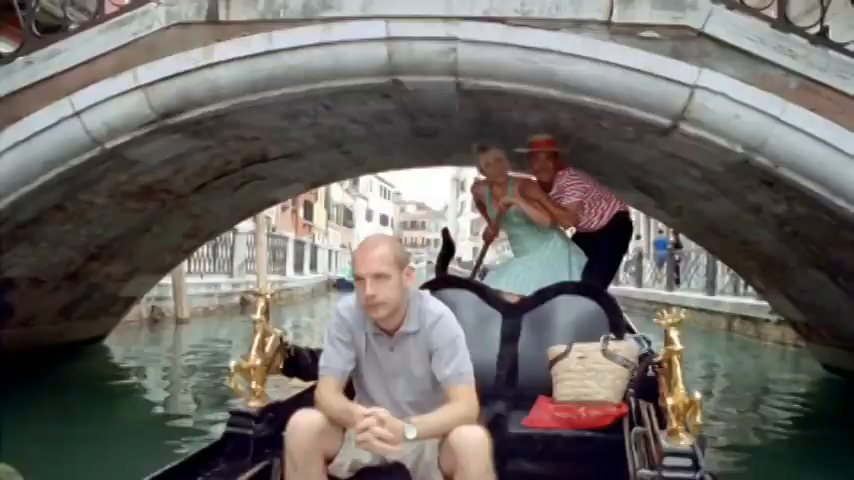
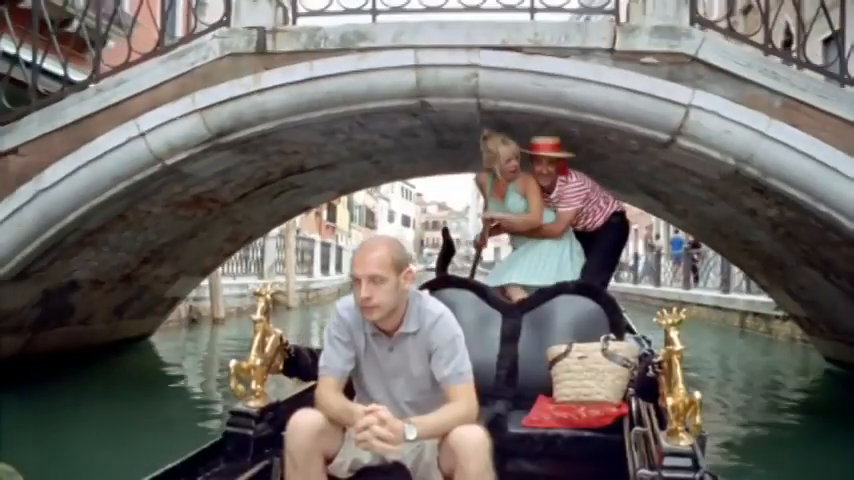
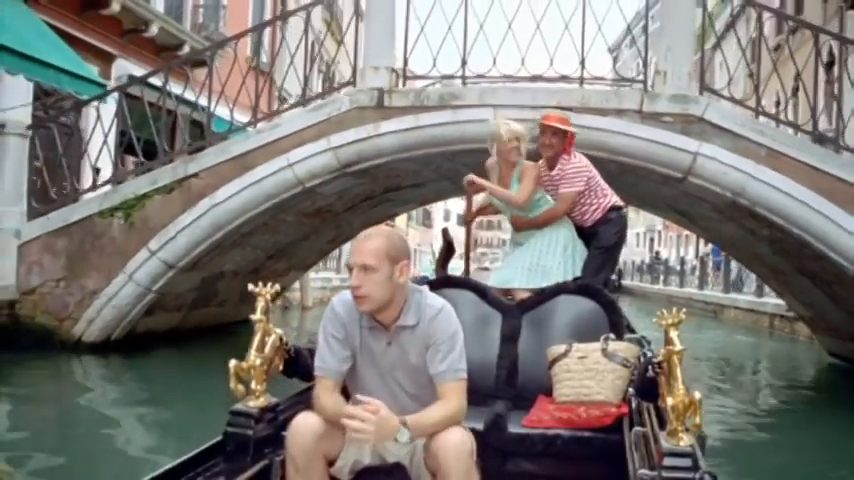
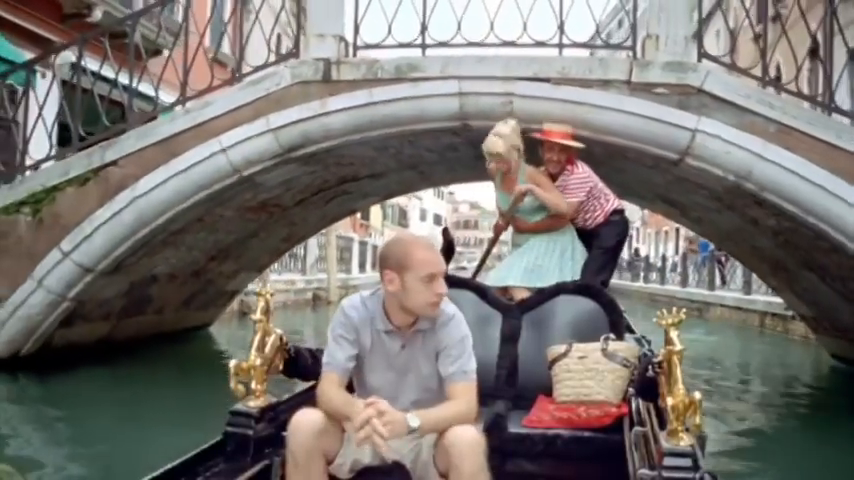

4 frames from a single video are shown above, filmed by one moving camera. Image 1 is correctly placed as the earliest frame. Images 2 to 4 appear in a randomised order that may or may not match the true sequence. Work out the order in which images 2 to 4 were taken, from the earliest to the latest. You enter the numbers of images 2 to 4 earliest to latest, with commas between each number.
2, 4, 3
